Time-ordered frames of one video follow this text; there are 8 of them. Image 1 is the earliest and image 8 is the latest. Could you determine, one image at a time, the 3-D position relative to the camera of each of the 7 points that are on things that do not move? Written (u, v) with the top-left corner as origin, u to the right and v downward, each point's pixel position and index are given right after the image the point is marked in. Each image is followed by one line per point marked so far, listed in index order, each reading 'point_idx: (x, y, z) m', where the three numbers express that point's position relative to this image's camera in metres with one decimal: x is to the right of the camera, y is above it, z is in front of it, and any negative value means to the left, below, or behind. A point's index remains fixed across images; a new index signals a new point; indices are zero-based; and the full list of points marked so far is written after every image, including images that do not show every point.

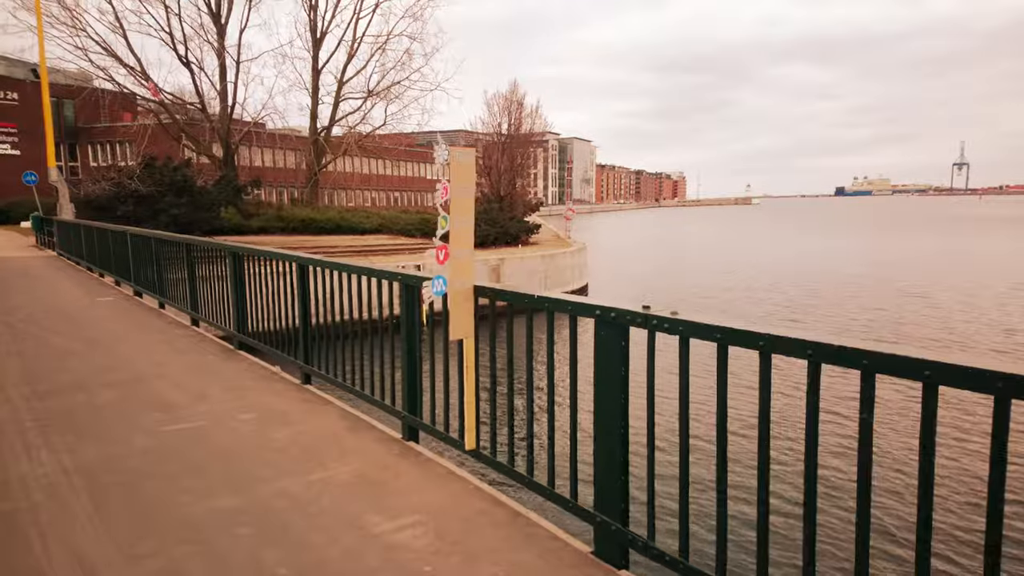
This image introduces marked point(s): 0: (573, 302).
0: (+0.3, -0.1, +3.5) m
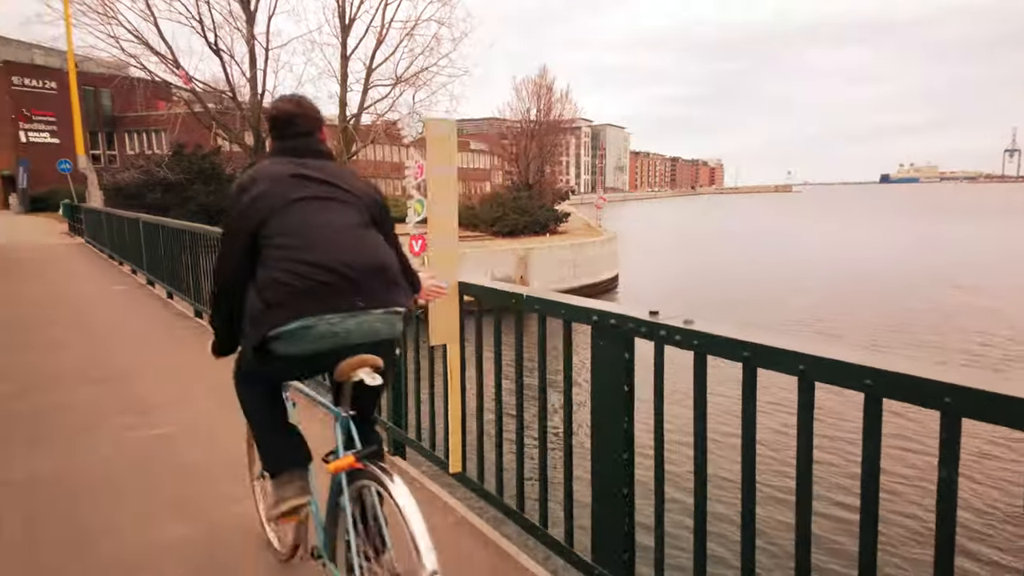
0: (+0.2, -0.1, +2.9) m
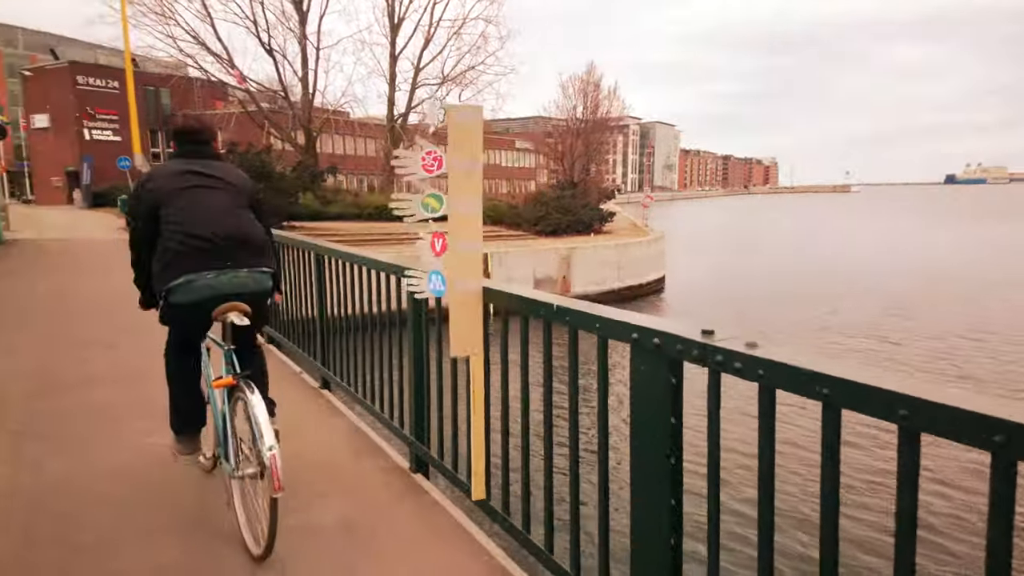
0: (+0.3, -0.1, +2.5) m
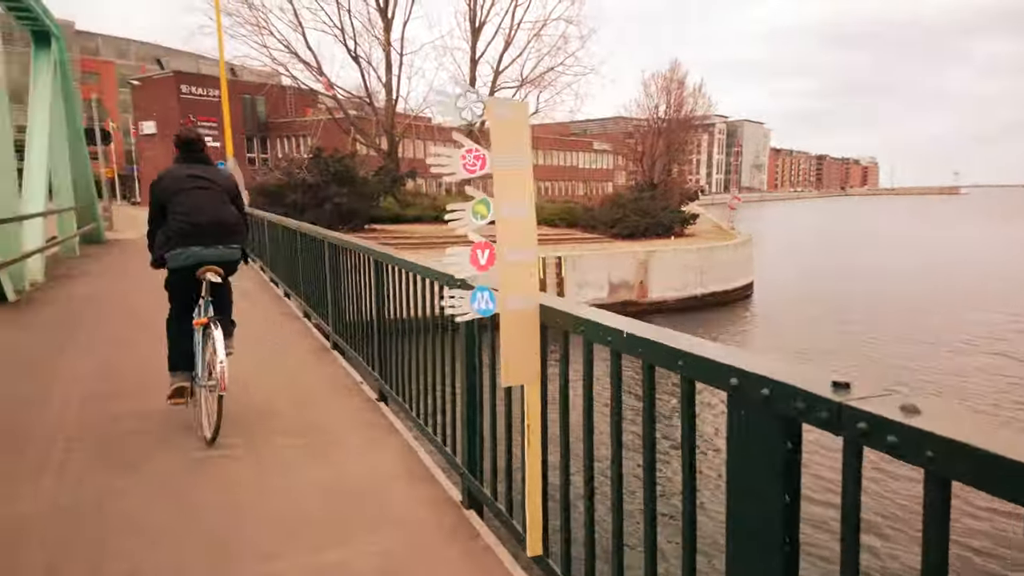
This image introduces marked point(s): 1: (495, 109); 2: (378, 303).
0: (+0.5, -0.2, +2.0) m
1: (0.0, +0.7, +2.7) m
2: (-1.1, -0.1, +5.4) m
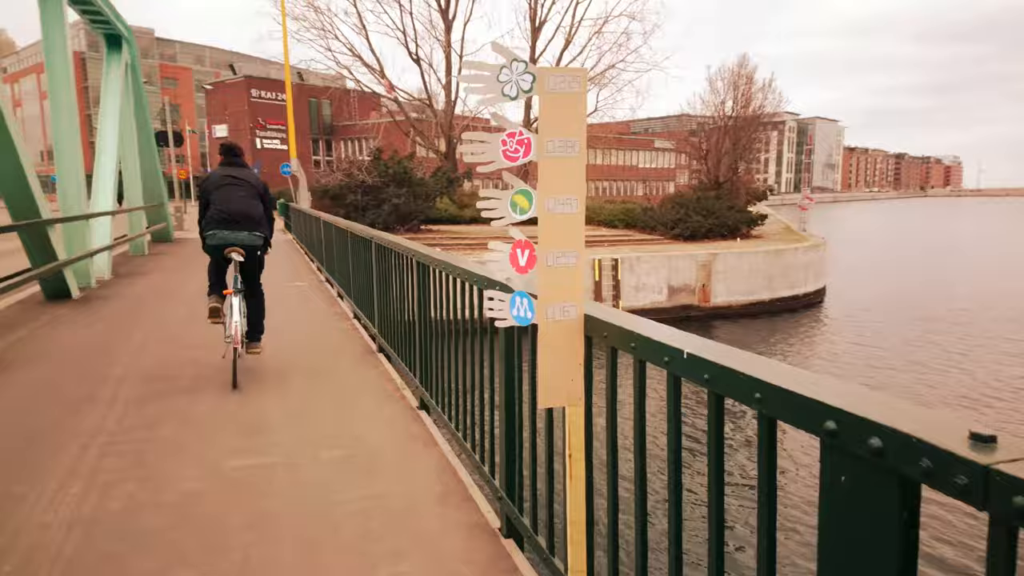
0: (+0.6, -0.2, +1.6) m
1: (+0.1, +0.7, +2.3) m
2: (-0.7, -0.1, +5.1) m
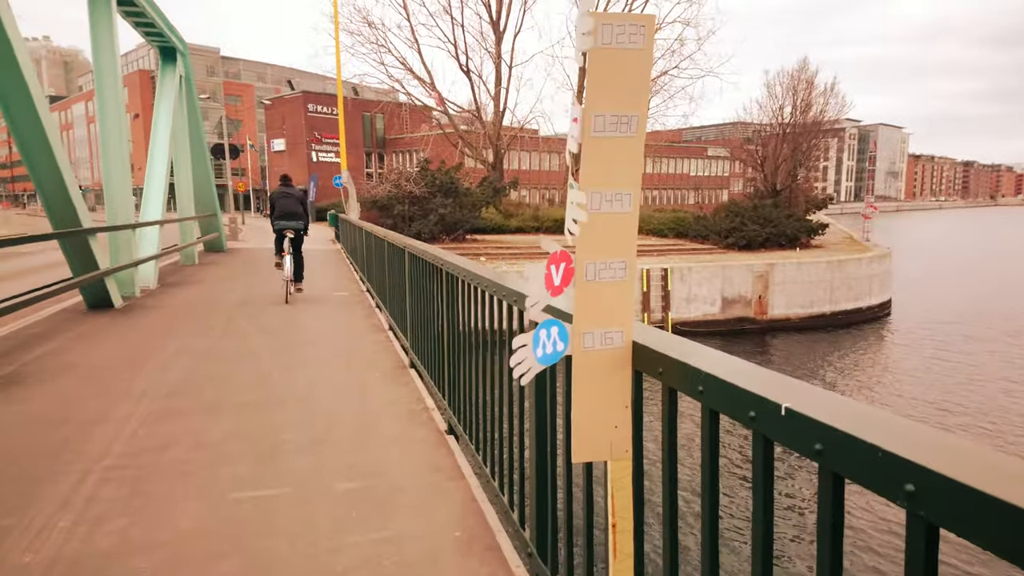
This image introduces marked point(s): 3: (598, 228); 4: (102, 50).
0: (+0.6, -0.3, +1.0) m
1: (+0.2, +0.6, +1.8) m
2: (-0.4, -0.2, +4.7) m
3: (+0.2, +0.2, +1.9) m
4: (-6.4, +3.8, +10.7) m
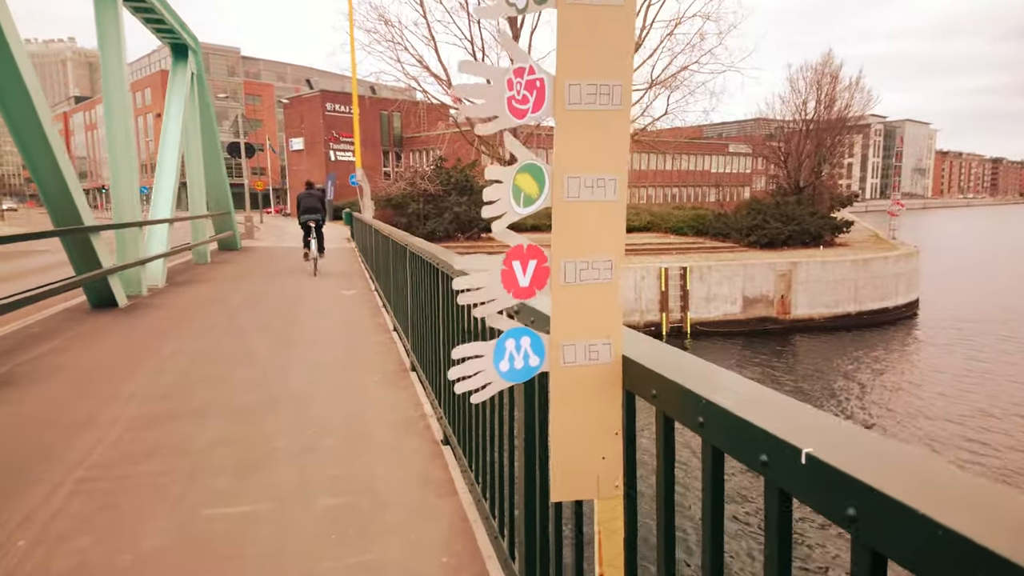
0: (+0.5, -0.3, +0.7) m
1: (+0.1, +0.6, +1.5) m
2: (-0.4, -0.2, +4.3) m
3: (+0.1, +0.2, +1.6) m
4: (-6.2, +3.8, +10.5) m
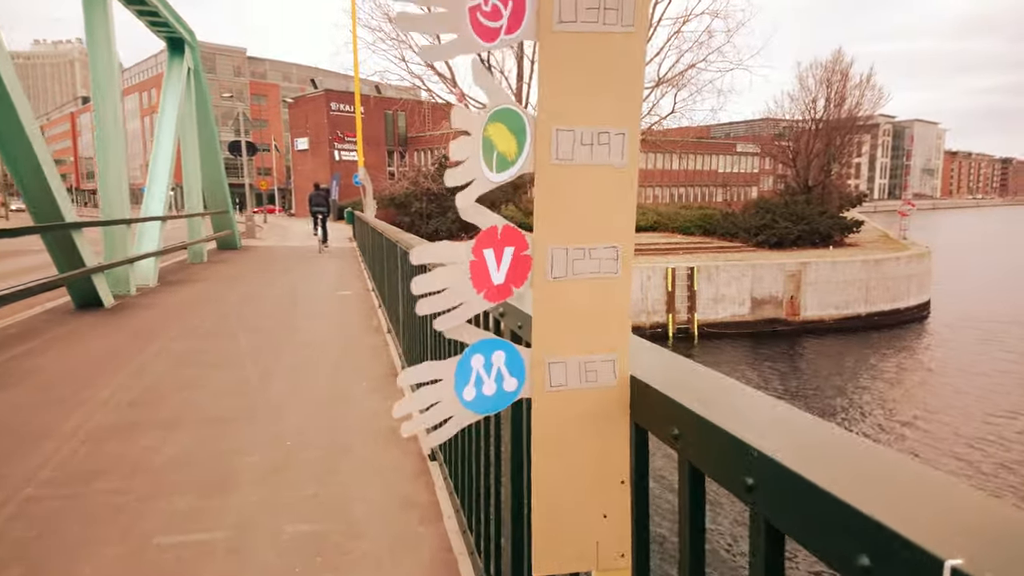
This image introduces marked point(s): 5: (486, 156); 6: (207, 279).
0: (+0.4, -0.3, +0.3) m
1: (+0.1, +0.6, +1.1) m
2: (-0.4, -0.2, +3.9) m
3: (+0.1, +0.2, +1.2) m
4: (-6.2, +3.8, +10.2) m
5: (0.0, +0.2, +1.2) m
6: (-5.9, +0.2, +13.1) m
